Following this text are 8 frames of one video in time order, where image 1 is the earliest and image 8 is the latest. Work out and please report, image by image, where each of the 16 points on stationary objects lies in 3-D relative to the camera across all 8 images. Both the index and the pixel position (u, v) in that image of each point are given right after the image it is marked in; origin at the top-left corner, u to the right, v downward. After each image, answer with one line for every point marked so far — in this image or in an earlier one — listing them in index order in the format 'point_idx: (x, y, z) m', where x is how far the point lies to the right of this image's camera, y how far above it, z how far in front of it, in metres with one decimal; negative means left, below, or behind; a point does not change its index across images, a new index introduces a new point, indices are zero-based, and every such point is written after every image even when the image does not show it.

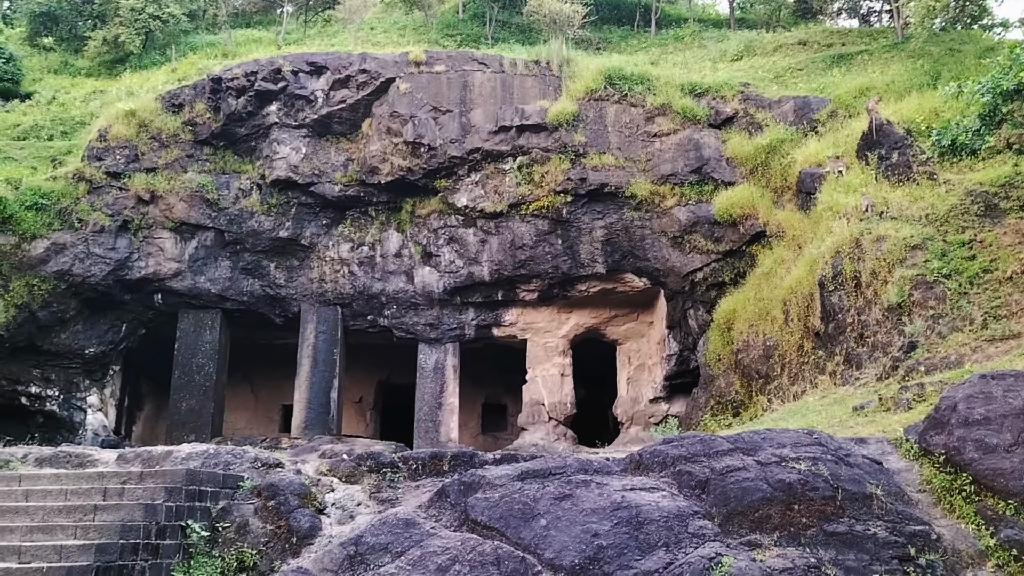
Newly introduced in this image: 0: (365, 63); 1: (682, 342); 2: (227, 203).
0: (-1.9, +2.9, +10.6) m
1: (+2.0, -0.6, +9.5) m
2: (-3.7, +1.1, +10.4) m
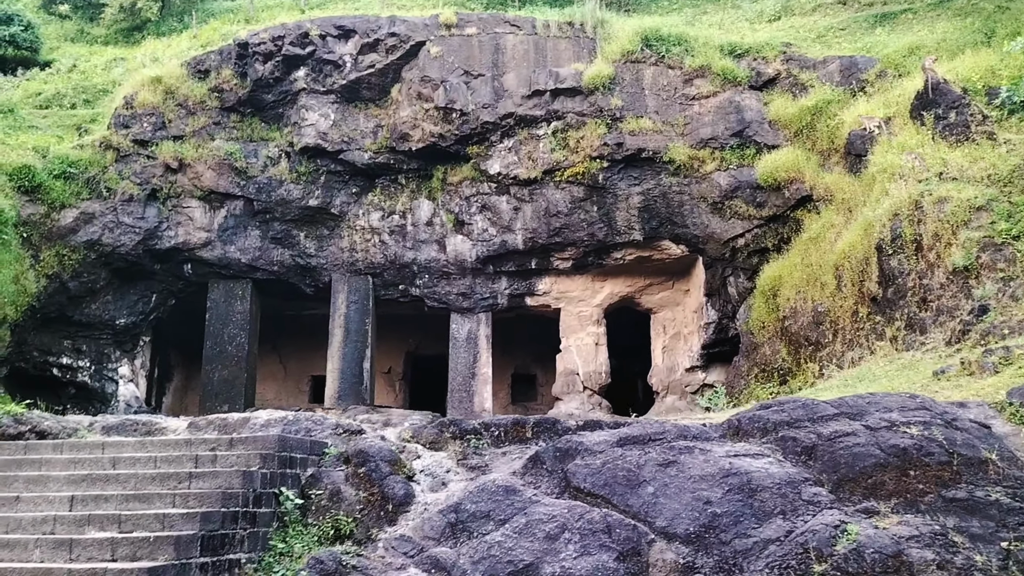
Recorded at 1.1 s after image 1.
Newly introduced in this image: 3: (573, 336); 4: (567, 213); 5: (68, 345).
0: (-1.5, +3.3, +10.3) m
1: (+2.4, -0.3, +9.4) m
2: (-3.3, +1.5, +10.2) m
3: (+0.8, -0.6, +10.4) m
4: (+0.7, +0.9, +9.8) m
5: (-5.6, -0.7, +10.2) m
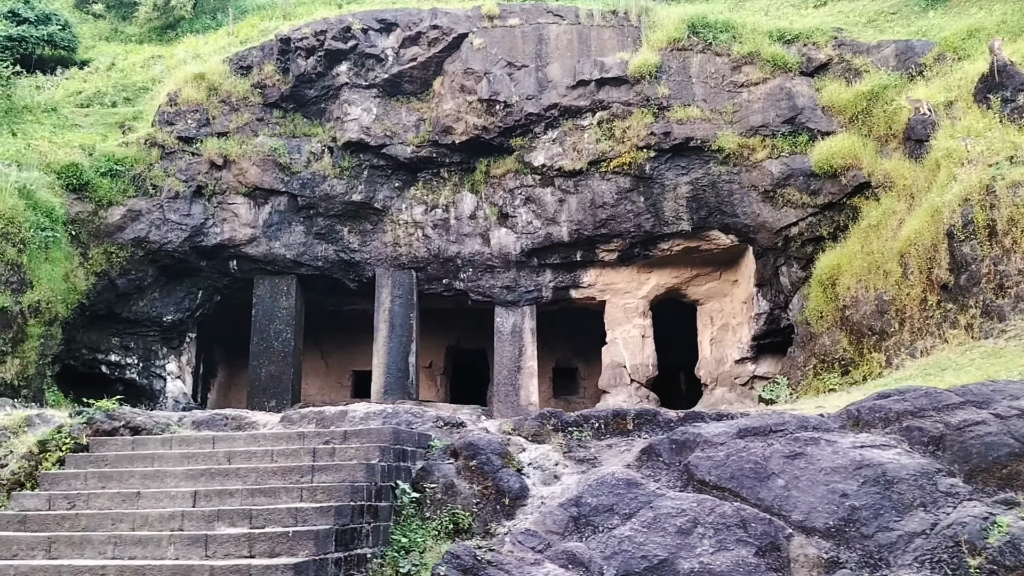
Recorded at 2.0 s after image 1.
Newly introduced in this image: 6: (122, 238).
0: (-1.0, +3.4, +10.3) m
1: (+3.0, -0.1, +9.2) m
2: (-2.7, +1.5, +10.2) m
3: (+1.4, -0.5, +10.3) m
4: (+1.2, +1.0, +9.7) m
5: (-5.0, -0.7, +10.3) m
6: (-4.7, +0.6, +9.7) m
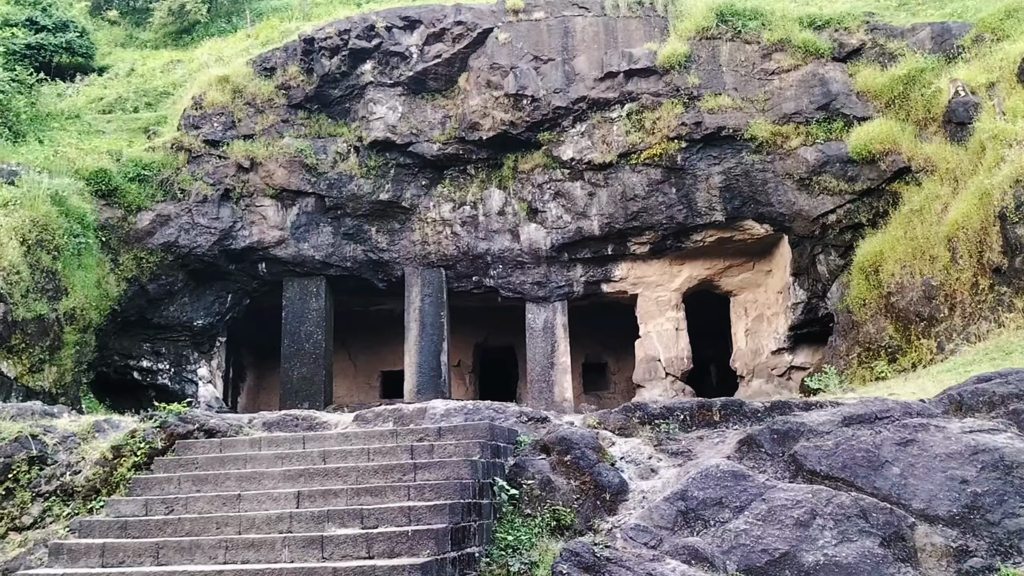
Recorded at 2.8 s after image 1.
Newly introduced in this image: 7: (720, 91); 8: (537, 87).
0: (-0.7, +3.4, +10.2) m
1: (+3.4, 0.0, +9.1) m
2: (-2.3, +1.5, +10.2) m
3: (+1.8, -0.4, +10.2) m
4: (+1.6, +1.1, +9.6) m
5: (-4.6, -0.8, +10.2) m
6: (-4.3, +0.5, +9.7) m
7: (+2.4, +2.3, +9.3) m
8: (+0.3, +2.4, +9.8) m
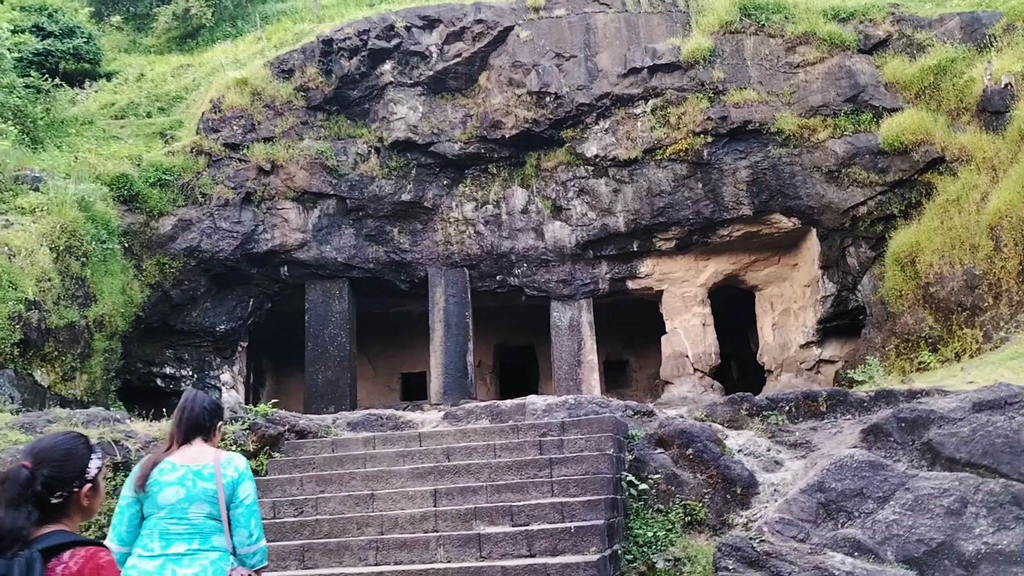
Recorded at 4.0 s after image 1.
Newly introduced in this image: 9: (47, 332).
0: (-0.4, +3.4, +10.1) m
1: (+3.7, +0.1, +9.1) m
2: (-2.1, +1.5, +10.1) m
3: (+2.1, -0.4, +10.2) m
4: (+1.9, +1.1, +9.5) m
5: (-4.3, -0.8, +10.1) m
6: (-4.0, +0.5, +9.6) m
7: (+2.7, +2.3, +9.3) m
8: (+0.6, +2.4, +9.7) m
9: (-4.0, -0.4, +7.0) m
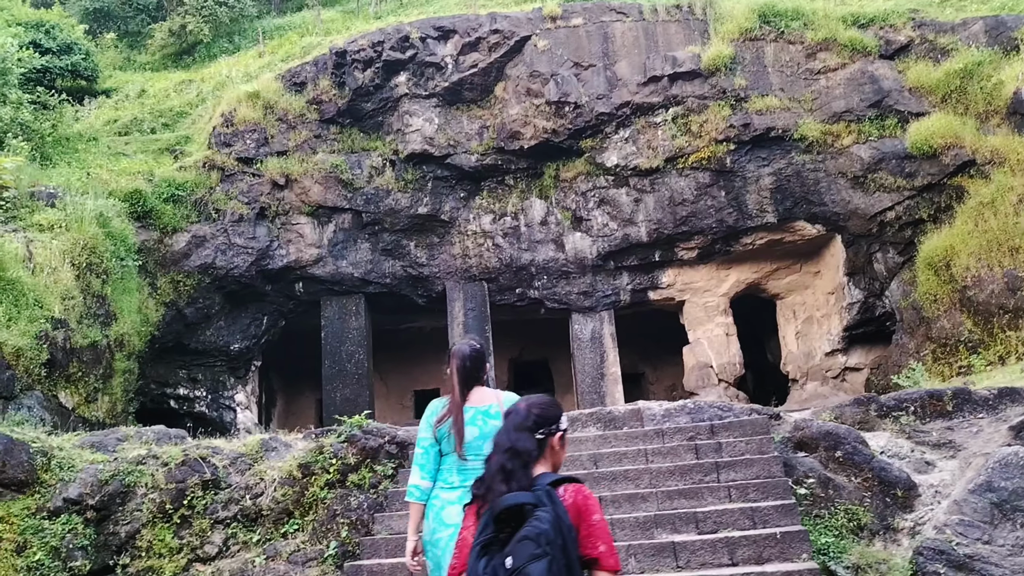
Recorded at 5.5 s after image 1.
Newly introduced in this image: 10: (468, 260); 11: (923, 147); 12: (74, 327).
0: (-0.2, +3.3, +10.0) m
1: (+4.0, 0.0, +9.0) m
2: (-1.8, +1.3, +9.9) m
3: (+2.4, -0.5, +10.1) m
4: (+2.1, +1.0, +9.5) m
5: (-4.0, -1.1, +9.8) m
6: (-3.7, +0.3, +9.3) m
7: (+2.9, +2.2, +9.3) m
8: (+0.8, +2.3, +9.6) m
9: (-3.7, -0.5, +6.7) m
10: (-0.5, +0.4, +10.2) m
11: (+4.3, +1.5, +8.4) m
12: (-3.7, -0.3, +6.8) m
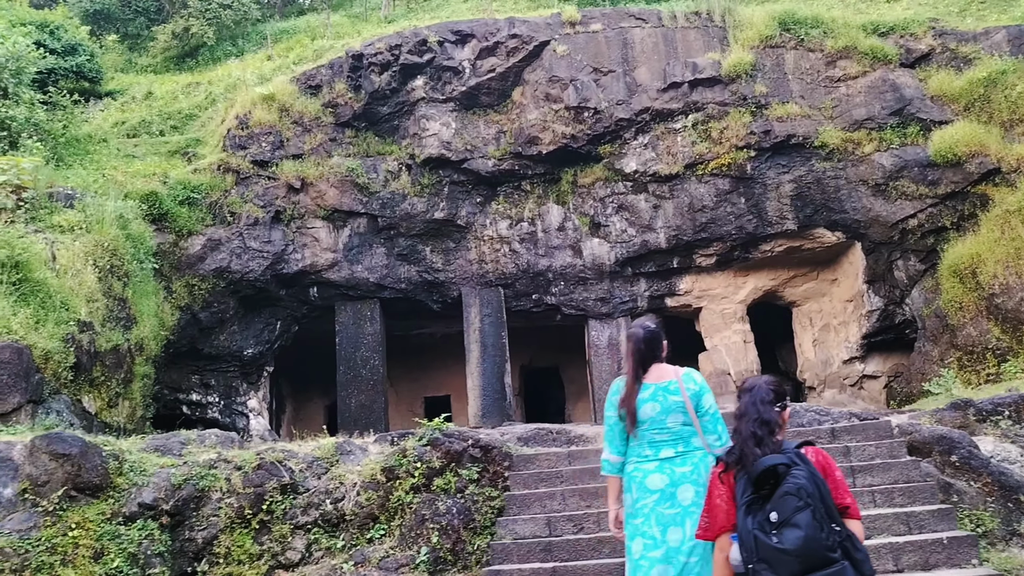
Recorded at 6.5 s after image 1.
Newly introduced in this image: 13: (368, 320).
0: (0.0, +3.2, +10.0) m
1: (+4.2, -0.1, +9.0) m
2: (-1.6, +1.2, +9.8) m
3: (+2.6, -0.6, +10.0) m
4: (+2.4, +1.0, +9.4) m
5: (-3.8, -1.1, +9.7) m
6: (-3.5, +0.2, +9.2) m
7: (+3.2, +2.2, +9.3) m
8: (+1.0, +2.2, +9.6) m
9: (-3.4, -0.5, +6.6) m
10: (-0.3, +0.3, +10.1) m
11: (+4.5, +1.4, +8.4) m
12: (-3.4, -0.3, +6.7) m
13: (-1.8, -0.4, +10.0) m
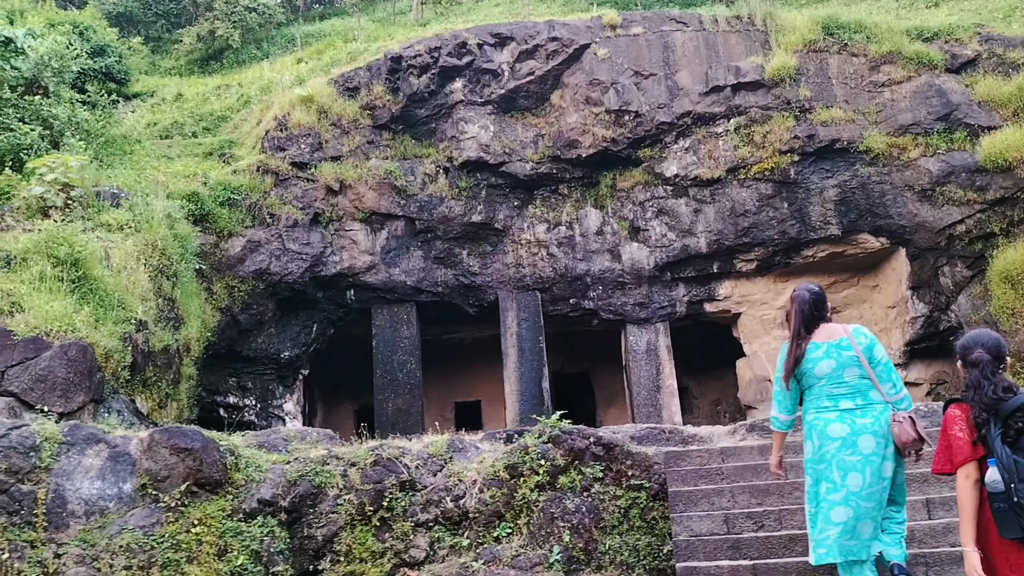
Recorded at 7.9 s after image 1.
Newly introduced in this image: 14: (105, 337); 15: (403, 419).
0: (+0.5, +3.2, +9.9) m
1: (+4.7, -0.2, +9.0) m
2: (-1.1, +1.2, +9.8) m
3: (+3.0, -0.7, +10.0) m
4: (+2.8, +0.9, +9.4) m
5: (-3.3, -1.1, +9.6) m
6: (-3.0, +0.2, +9.1) m
7: (+3.6, +2.1, +9.2) m
8: (+1.5, +2.2, +9.5) m
9: (-2.9, -0.5, +6.5) m
10: (+0.1, +0.2, +10.1) m
11: (+5.0, +1.3, +8.4) m
12: (-3.0, -0.3, +6.6) m
13: (-1.3, -0.4, +10.0) m
14: (-2.9, -0.4, +5.8) m
15: (-1.2, -1.5, +9.5) m
